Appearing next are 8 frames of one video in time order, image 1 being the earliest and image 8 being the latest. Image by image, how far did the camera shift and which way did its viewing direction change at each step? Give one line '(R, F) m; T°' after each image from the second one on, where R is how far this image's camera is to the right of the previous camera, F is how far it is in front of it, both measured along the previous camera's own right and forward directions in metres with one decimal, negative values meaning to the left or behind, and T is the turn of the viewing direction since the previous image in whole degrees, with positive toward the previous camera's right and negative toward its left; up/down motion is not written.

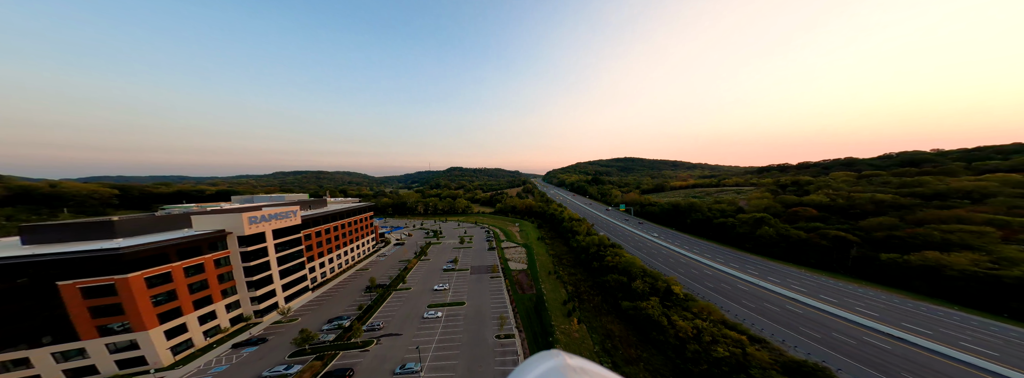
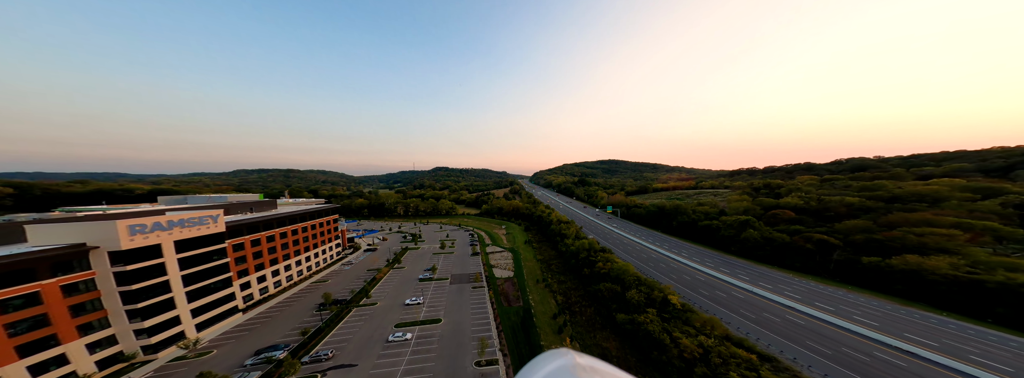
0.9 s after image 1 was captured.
(-0.7, +4.4) m; +5°
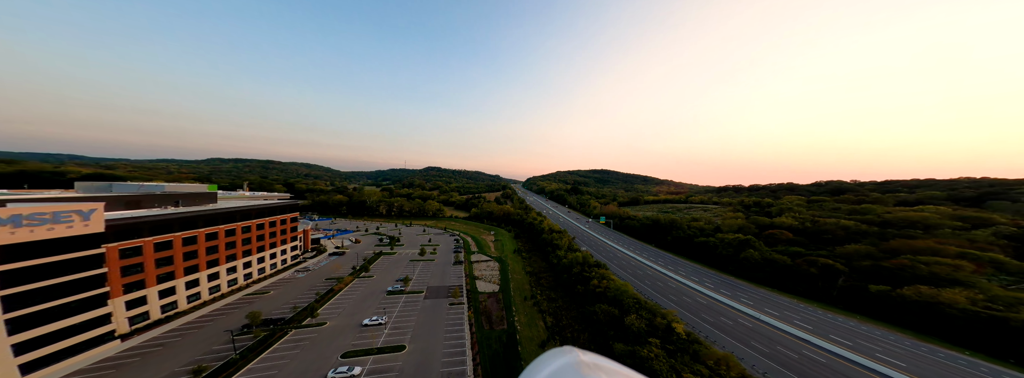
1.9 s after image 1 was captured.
(-0.1, +5.0) m; +3°
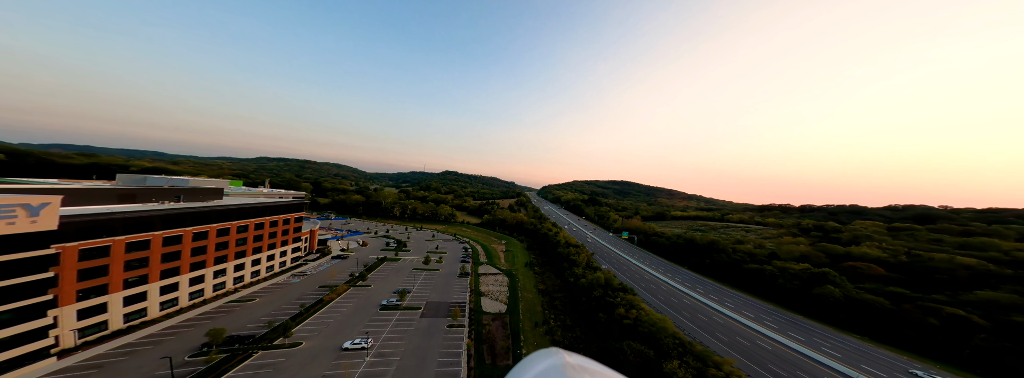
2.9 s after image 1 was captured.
(+0.3, +6.5) m; -4°
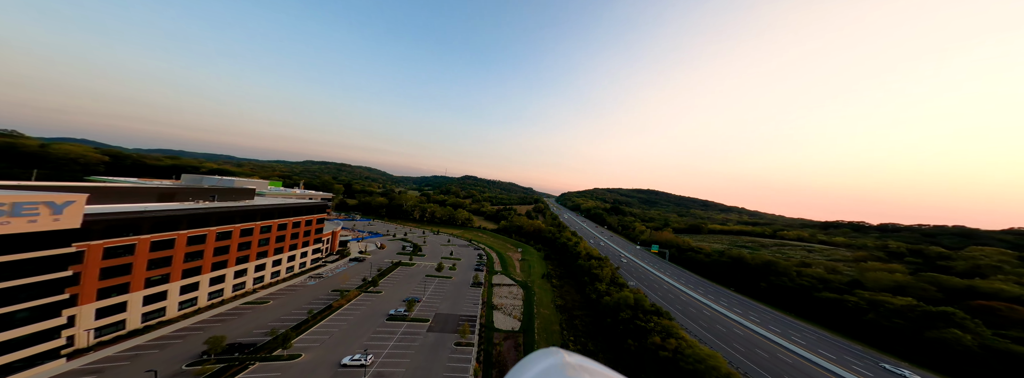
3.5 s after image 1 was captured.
(+0.5, +3.5) m; -5°
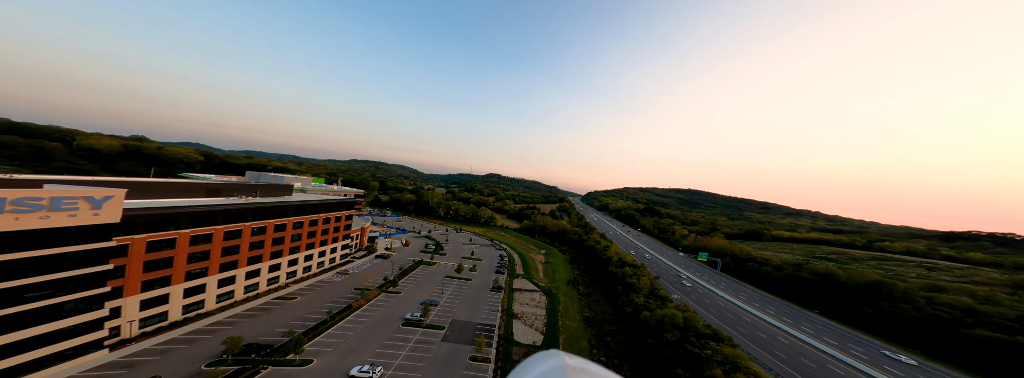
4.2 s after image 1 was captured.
(+0.8, +3.2) m; -6°
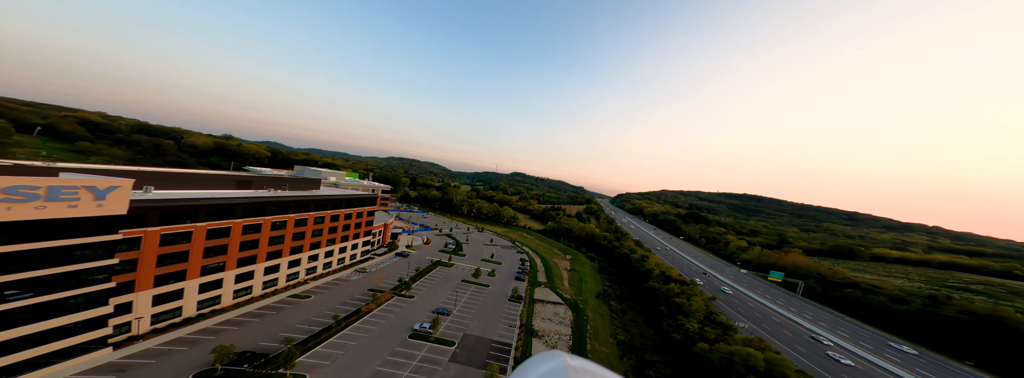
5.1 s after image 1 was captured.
(+0.4, +4.9) m; -6°
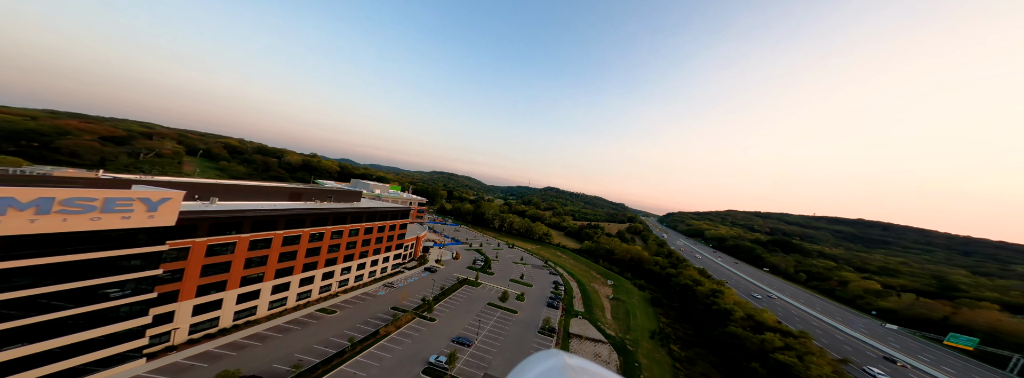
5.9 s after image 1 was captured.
(-0.2, +4.4) m; -8°
